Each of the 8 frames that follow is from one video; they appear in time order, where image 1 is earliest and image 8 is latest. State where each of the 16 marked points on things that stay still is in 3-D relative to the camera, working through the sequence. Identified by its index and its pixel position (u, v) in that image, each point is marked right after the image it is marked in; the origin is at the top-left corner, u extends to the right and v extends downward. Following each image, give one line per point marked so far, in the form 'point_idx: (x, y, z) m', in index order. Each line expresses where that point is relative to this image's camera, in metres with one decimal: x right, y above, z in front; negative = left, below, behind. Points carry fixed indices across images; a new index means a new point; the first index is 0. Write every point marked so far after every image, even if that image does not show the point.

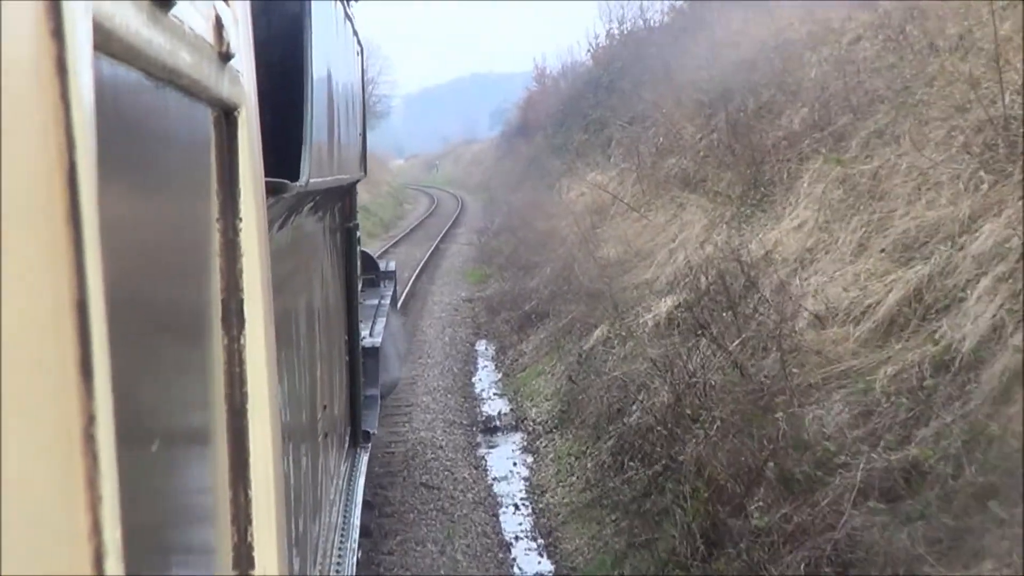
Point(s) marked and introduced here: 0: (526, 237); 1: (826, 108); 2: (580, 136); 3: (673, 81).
0: (+0.1, +0.4, +12.4) m
1: (+1.5, +0.8, +7.8) m
2: (+0.8, +1.6, +18.5) m
3: (+1.2, +1.5, +12.2) m
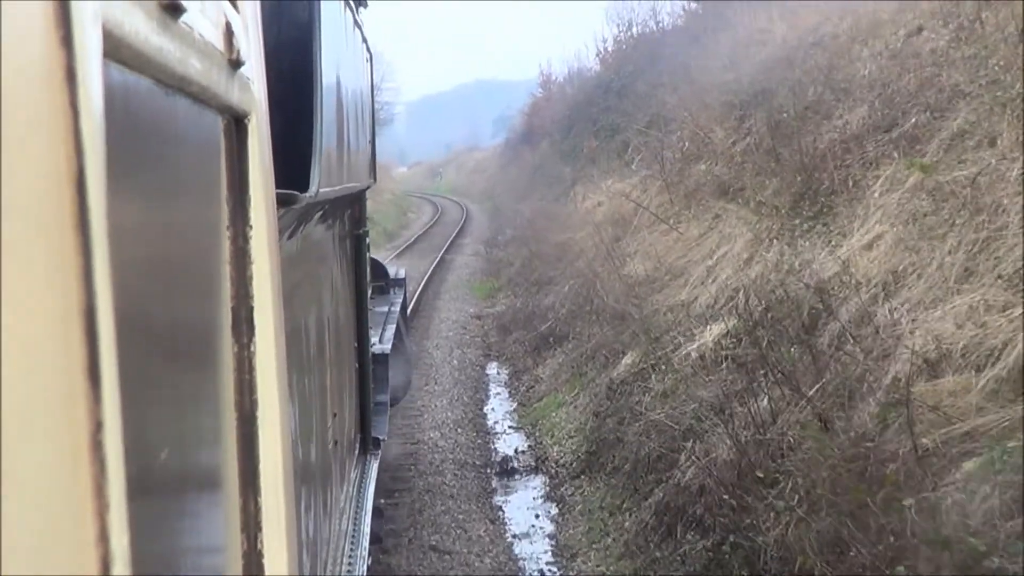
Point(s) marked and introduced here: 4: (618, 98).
0: (+0.2, +0.3, +11.7) m
1: (+1.6, +0.7, +7.1) m
2: (+0.9, +1.5, +17.8) m
3: (+1.3, +1.4, +11.5) m
4: (+1.3, +2.2, +18.6) m
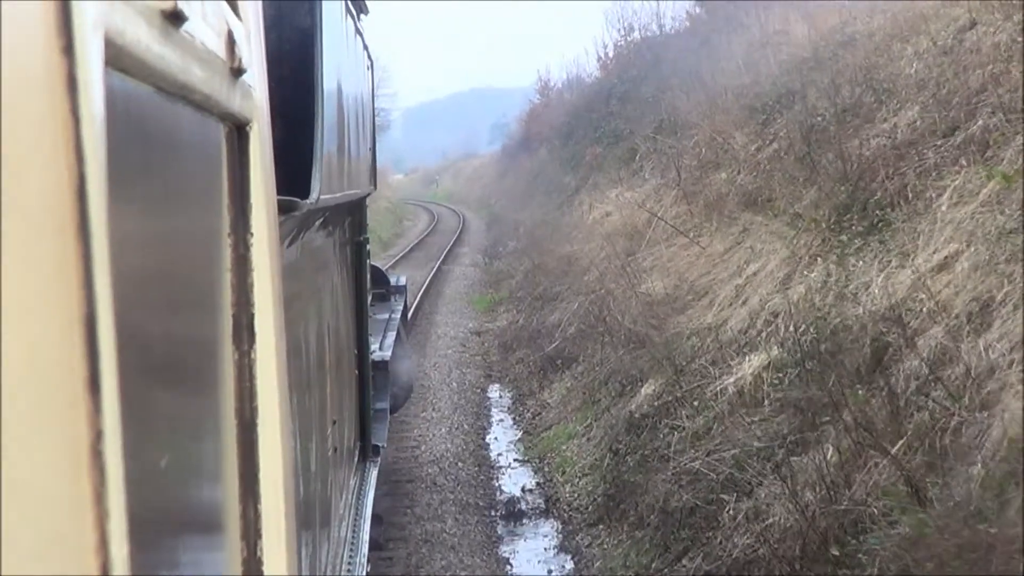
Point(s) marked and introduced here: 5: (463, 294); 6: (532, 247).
0: (+0.2, +0.2, +11.2) m
1: (+1.6, +0.7, +6.5) m
2: (+0.9, +1.4, +17.2) m
3: (+1.3, +1.3, +10.9) m
4: (+1.3, +2.0, +18.0) m
5: (-0.4, 0.0, +12.6) m
6: (+0.2, +0.3, +12.9) m
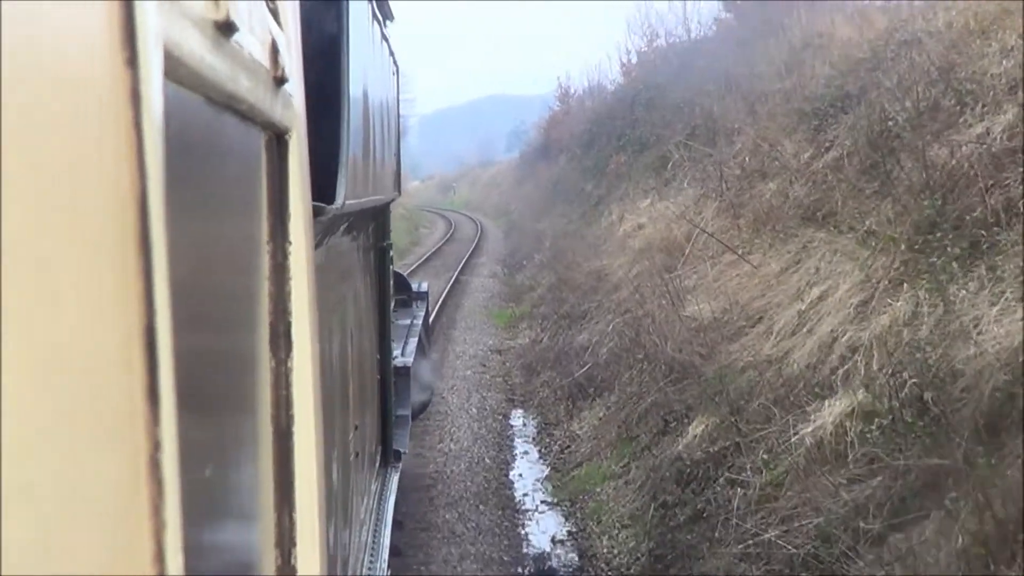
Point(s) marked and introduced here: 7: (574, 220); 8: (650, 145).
0: (+0.4, +0.1, +10.6) m
1: (+1.7, +0.6, +5.9) m
2: (+1.1, +1.3, +16.6) m
3: (+1.4, +1.2, +10.3) m
4: (+1.5, +1.9, +17.4) m
5: (-0.2, -0.1, +12.0) m
6: (+0.3, +0.2, +12.2) m
7: (+0.6, +0.6, +15.7) m
8: (+1.2, +1.2, +14.2) m
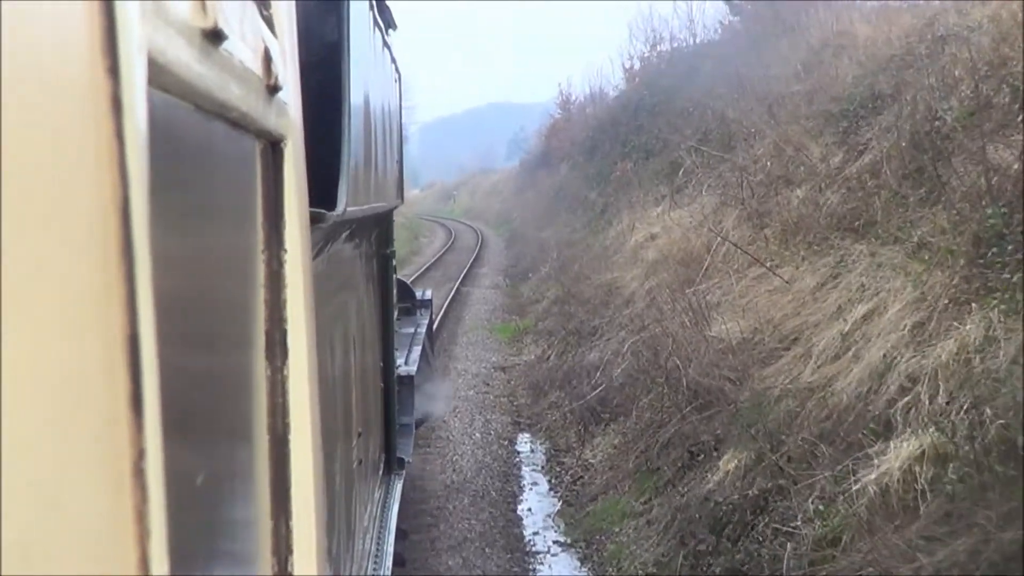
0: (+0.4, 0.0, +10.1) m
1: (+1.7, +0.5, +5.4) m
2: (+1.1, +1.2, +16.2) m
3: (+1.4, +1.1, +9.9) m
4: (+1.5, +1.8, +16.9) m
5: (-0.2, -0.2, +11.5) m
6: (+0.4, +0.1, +11.8) m
7: (+0.6, +0.5, +15.2) m
8: (+1.2, +1.1, +13.8) m
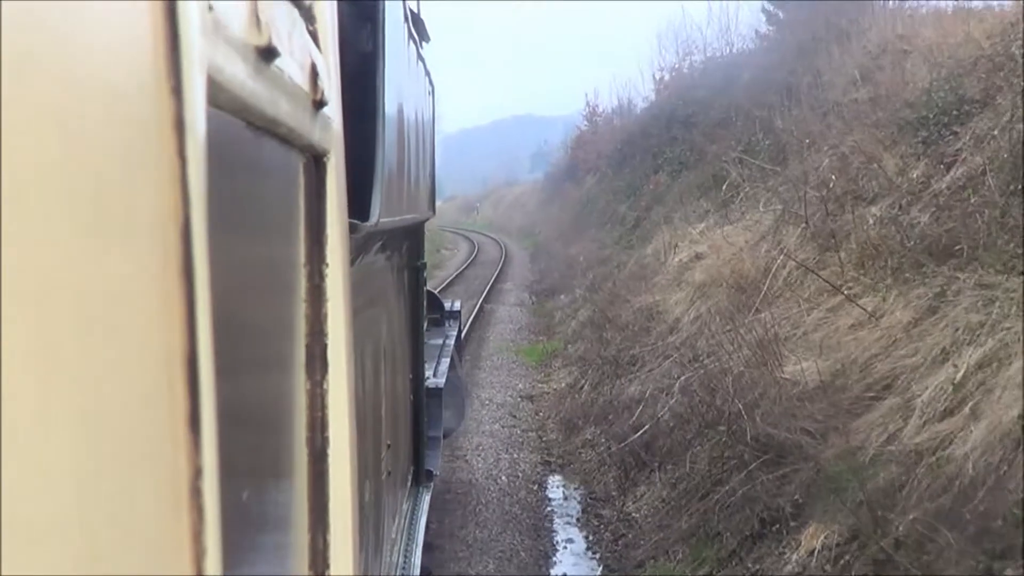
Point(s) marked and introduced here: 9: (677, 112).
0: (+0.5, -0.1, +9.4) m
1: (+1.8, +0.4, +4.7) m
2: (+1.3, +1.0, +15.5) m
3: (+1.6, +1.0, +9.2) m
4: (+1.8, +1.6, +16.2) m
5: (0.0, -0.3, +10.8) m
6: (+0.5, 0.0, +11.1) m
7: (+0.8, +0.4, +14.5) m
8: (+1.4, +0.9, +13.1) m
9: (+1.8, +1.9, +19.2) m
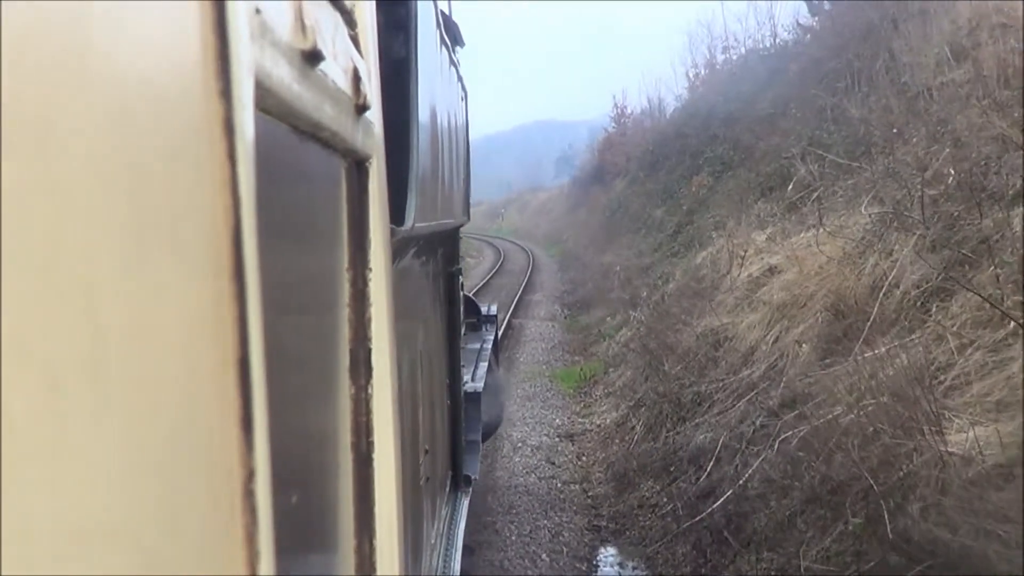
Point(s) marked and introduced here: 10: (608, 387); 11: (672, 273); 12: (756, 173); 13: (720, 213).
0: (+0.7, -0.2, +8.2) m
1: (+1.9, +0.4, +3.5) m
2: (+1.6, +0.9, +14.3) m
3: (+1.8, +0.9, +8.0) m
4: (+2.0, +1.5, +15.1) m
5: (+0.2, -0.4, +9.7) m
6: (+0.7, -0.1, +9.9) m
7: (+1.1, +0.3, +13.3) m
8: (+1.6, +0.9, +11.9) m
9: (+2.1, +1.8, +18.0) m
10: (+0.4, -0.5, +8.3) m
11: (+0.9, +0.1, +10.2) m
12: (+1.5, +0.7, +11.0) m
13: (+1.3, +0.5, +11.1) m
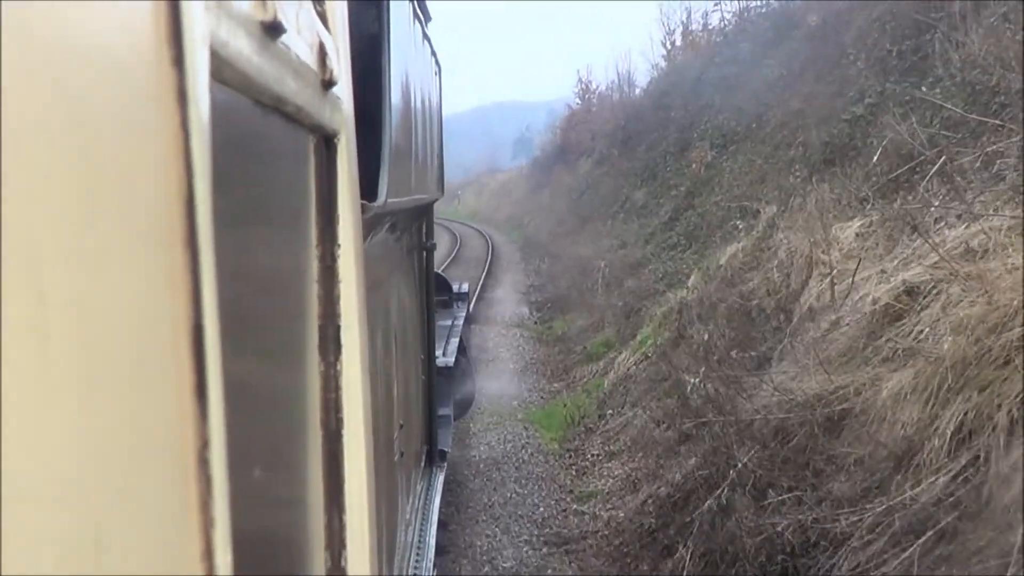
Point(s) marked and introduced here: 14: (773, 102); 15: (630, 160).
0: (+0.6, -0.2, +5.9) m
1: (+1.9, +0.3, +1.2) m
2: (+1.3, +0.9, +11.9) m
3: (+1.6, +0.9, +5.6) m
4: (+1.7, +1.6, +12.7) m
5: (0.0, -0.5, +7.3) m
6: (+0.5, -0.1, +7.6) m
7: (+0.8, +0.3, +11.0) m
8: (+1.4, +0.9, +9.5) m
9: (+1.7, +1.9, +15.6) m
10: (+0.3, -0.5, +5.9) m
11: (+0.7, +0.1, +7.8) m
12: (+1.3, +0.7, +8.7) m
13: (+1.1, +0.5, +8.7) m
14: (+1.5, +1.2, +11.1) m
15: (+1.3, +1.4, +18.7) m
